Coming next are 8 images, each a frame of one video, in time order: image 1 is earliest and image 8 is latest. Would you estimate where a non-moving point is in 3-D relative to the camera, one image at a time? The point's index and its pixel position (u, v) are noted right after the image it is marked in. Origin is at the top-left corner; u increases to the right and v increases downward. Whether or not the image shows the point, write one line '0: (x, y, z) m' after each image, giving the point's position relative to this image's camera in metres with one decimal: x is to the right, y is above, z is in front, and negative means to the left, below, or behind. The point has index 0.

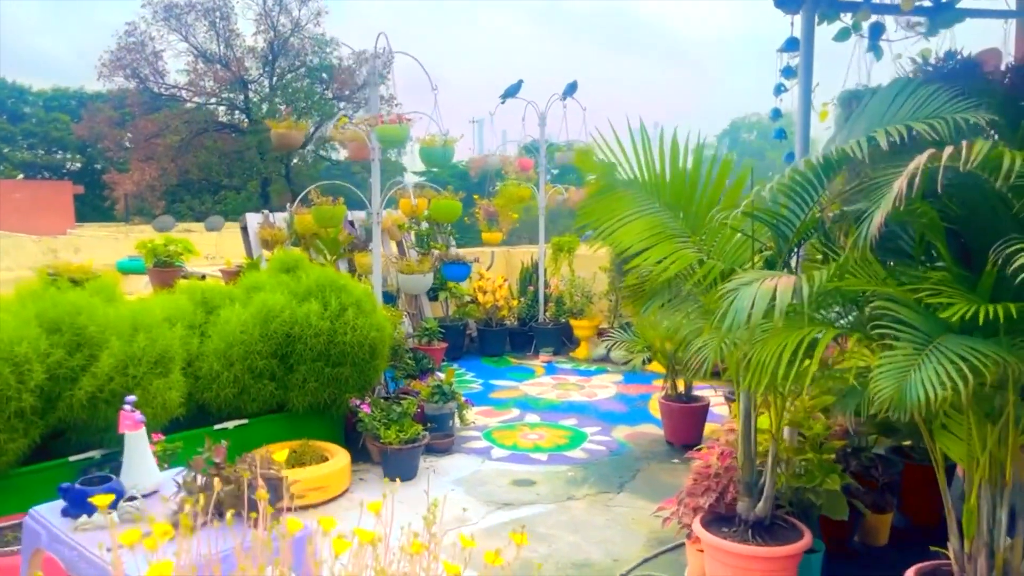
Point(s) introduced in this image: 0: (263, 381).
0: (-1.3, -0.5, +4.2) m
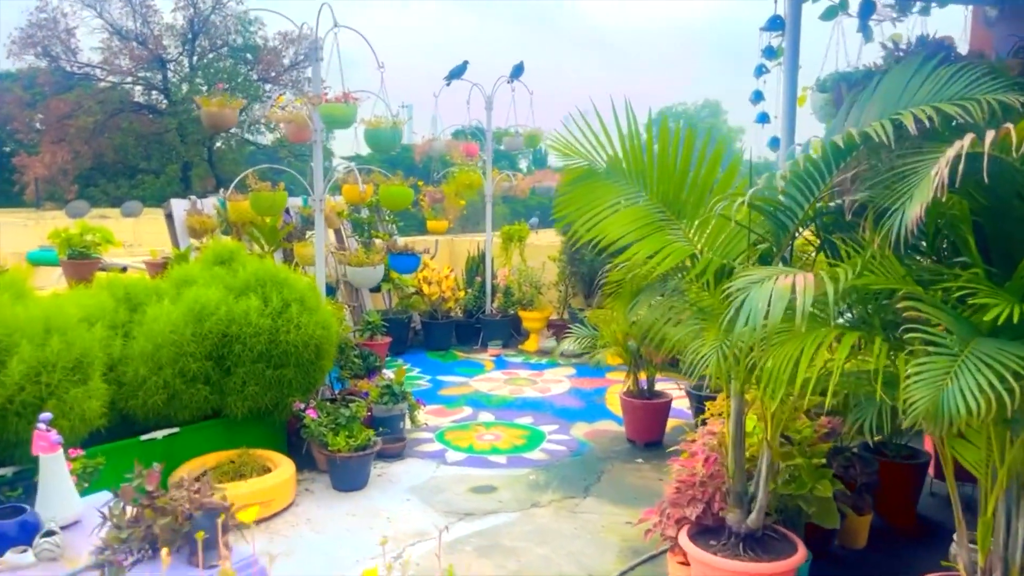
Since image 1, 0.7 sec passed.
0: (-1.5, -0.5, +3.8) m
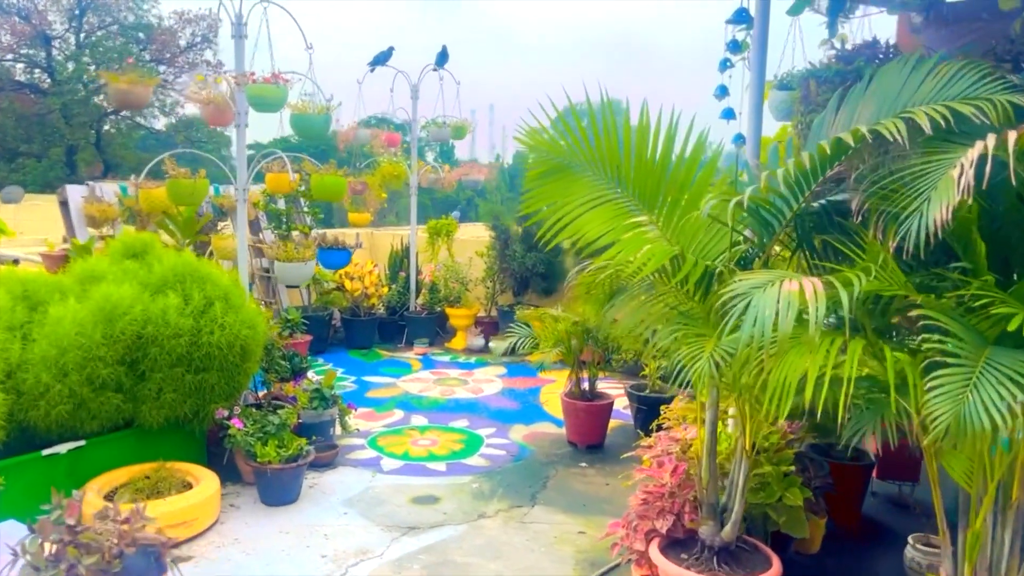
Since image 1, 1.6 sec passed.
0: (-1.7, -0.5, +3.4) m
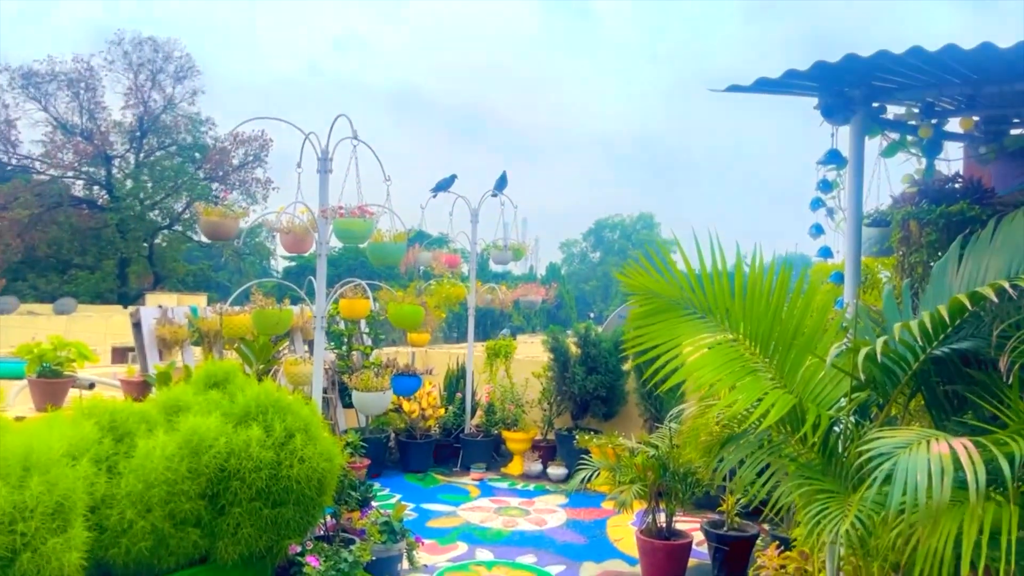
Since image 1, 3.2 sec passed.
0: (-1.4, -1.0, +3.4) m
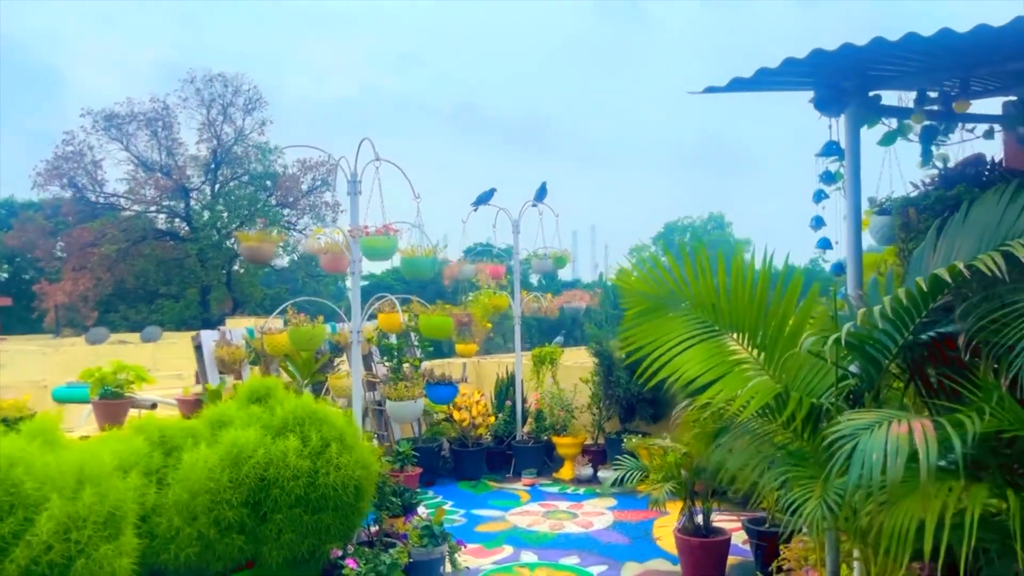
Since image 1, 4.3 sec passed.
0: (-1.3, -1.1, +3.6) m
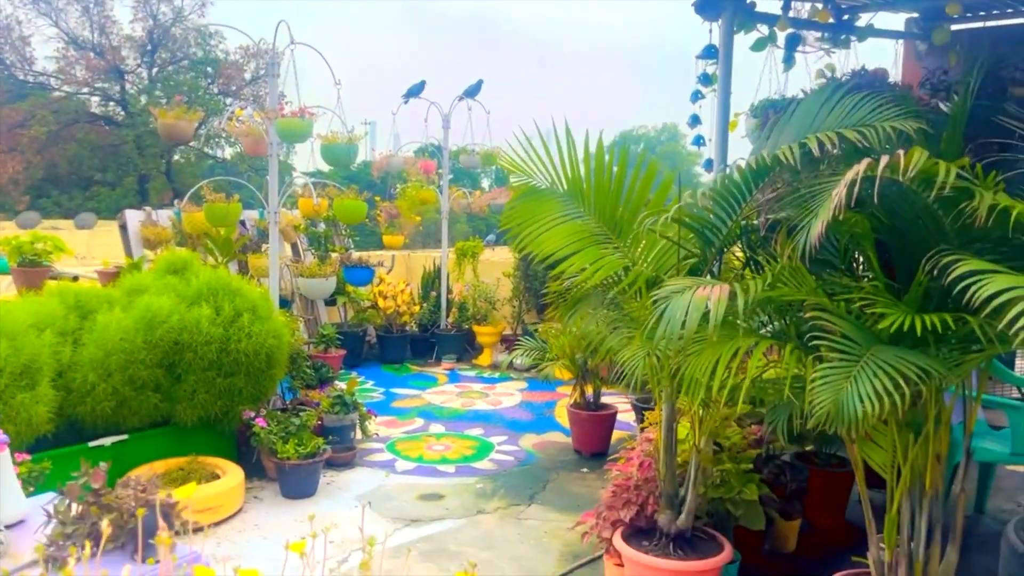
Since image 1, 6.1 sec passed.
0: (-1.8, -0.5, +3.9) m
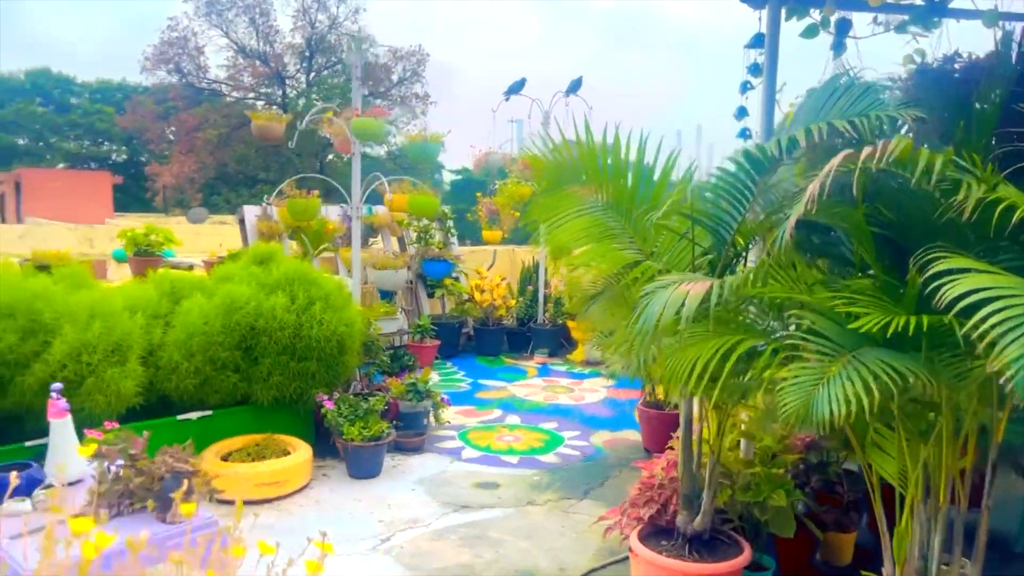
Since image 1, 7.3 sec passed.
0: (-1.5, -0.5, +4.2) m
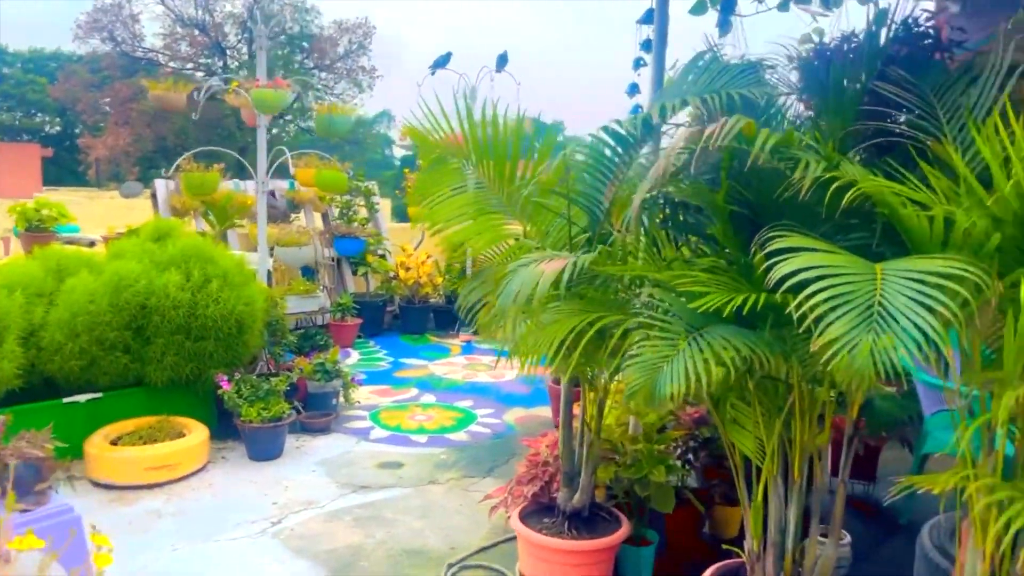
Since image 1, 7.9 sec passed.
0: (-2.0, -0.3, +4.1) m
